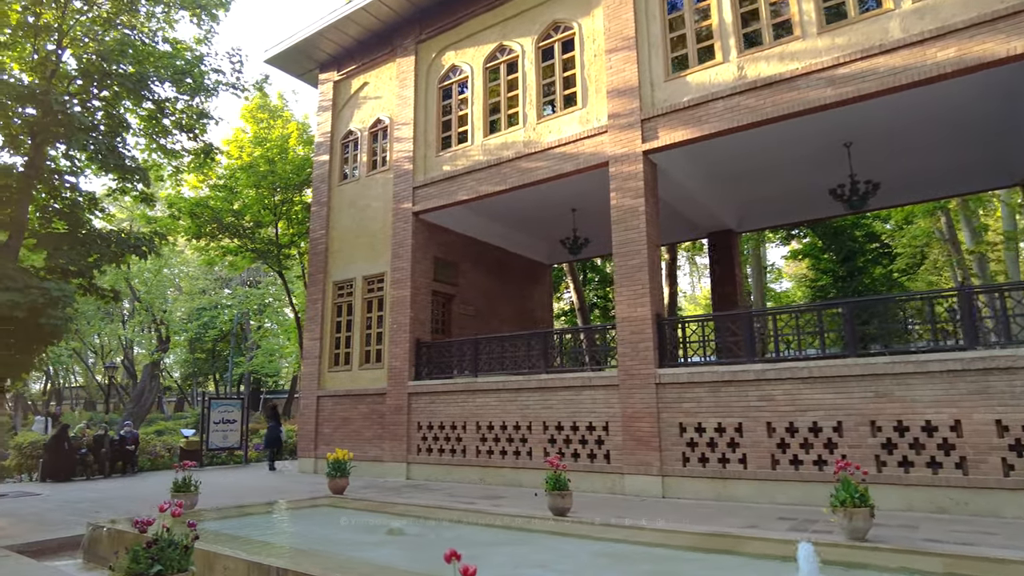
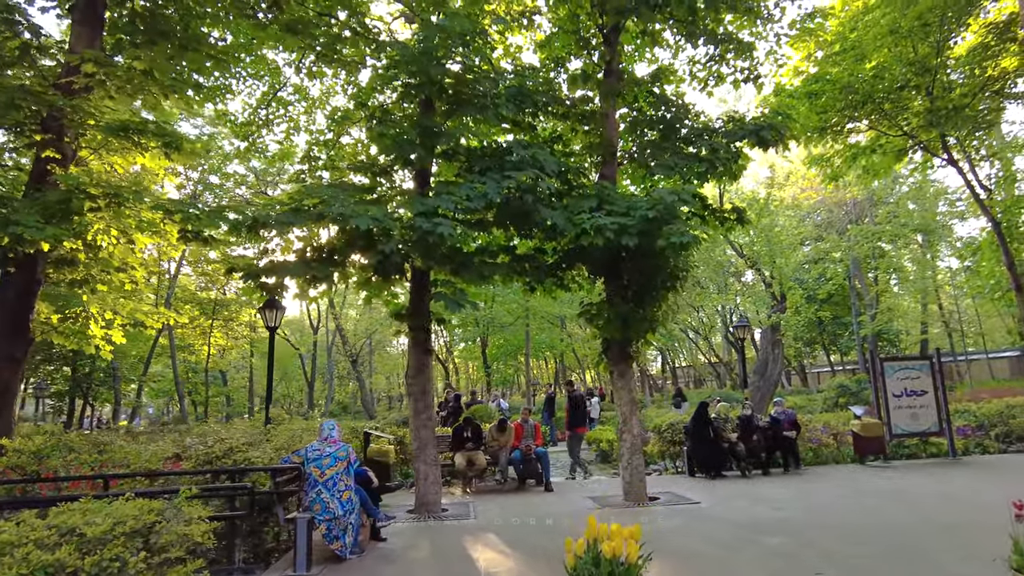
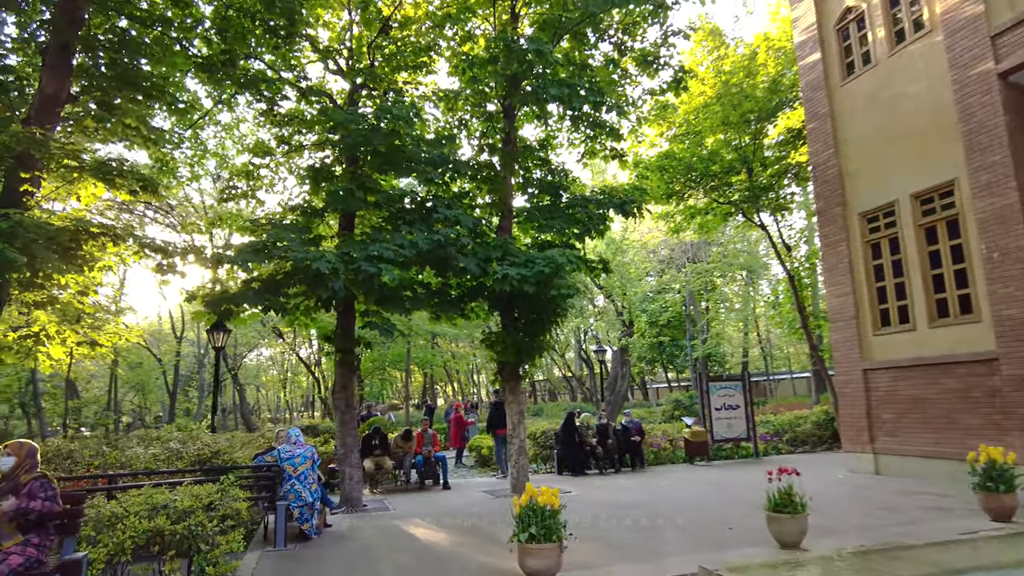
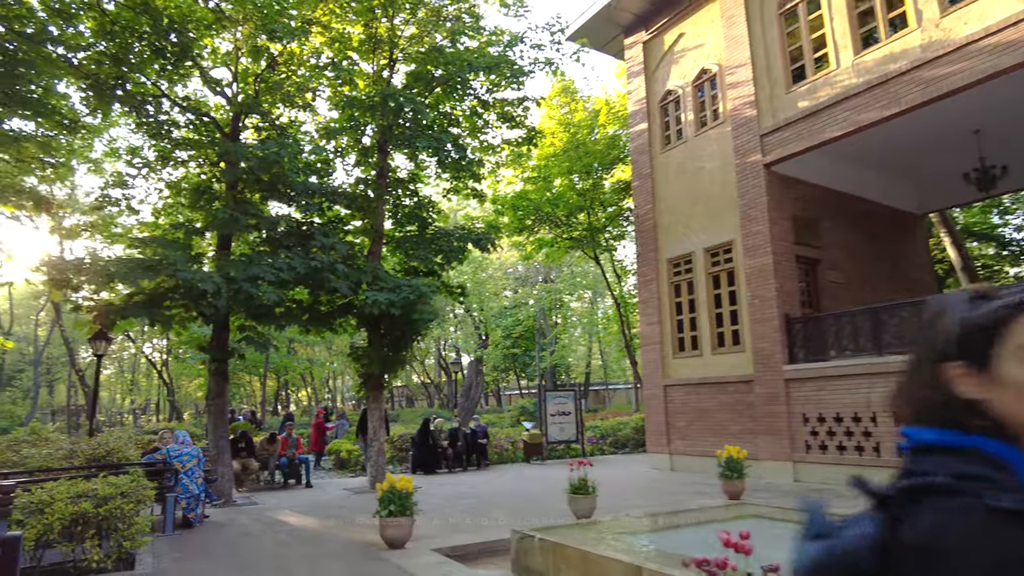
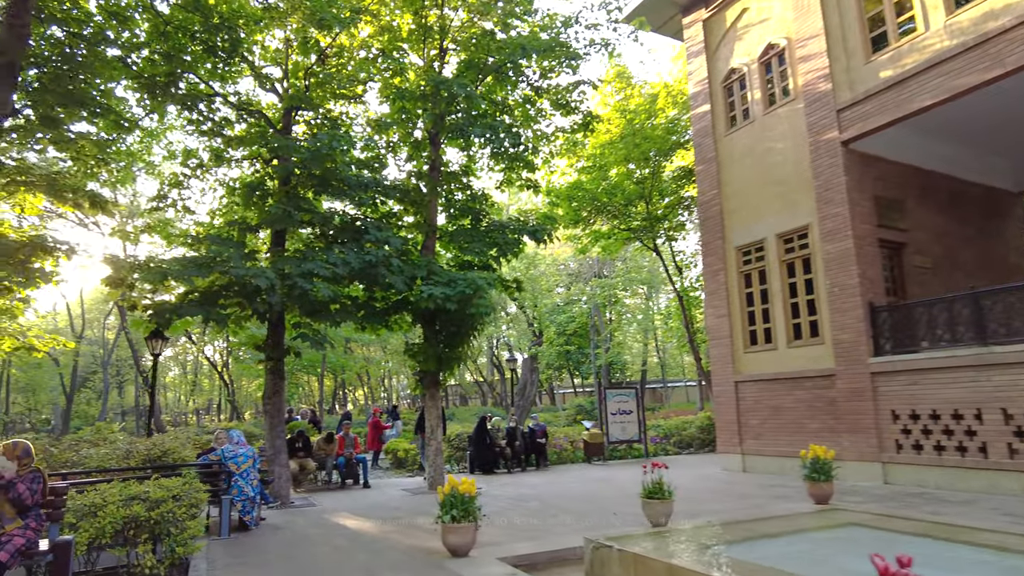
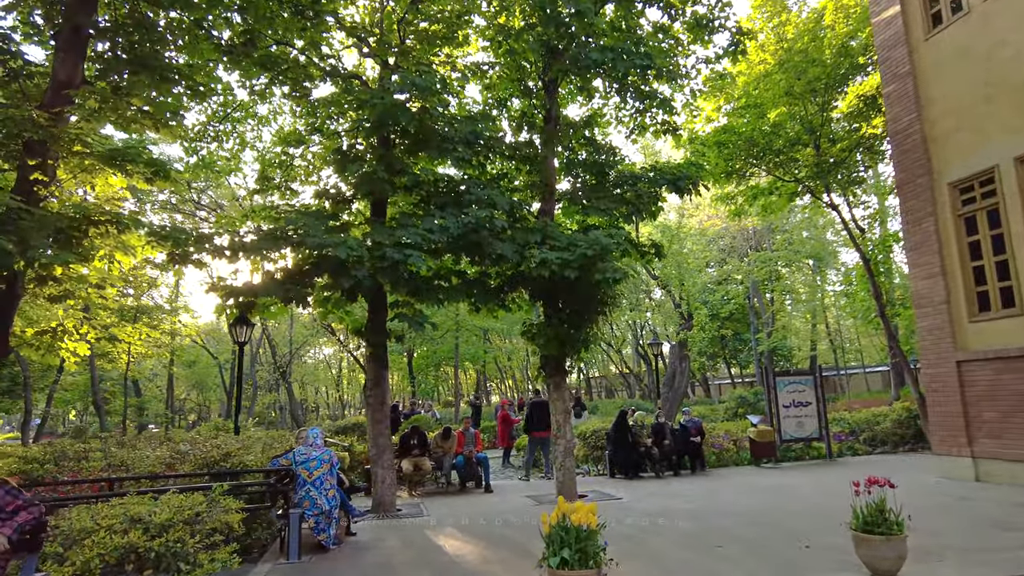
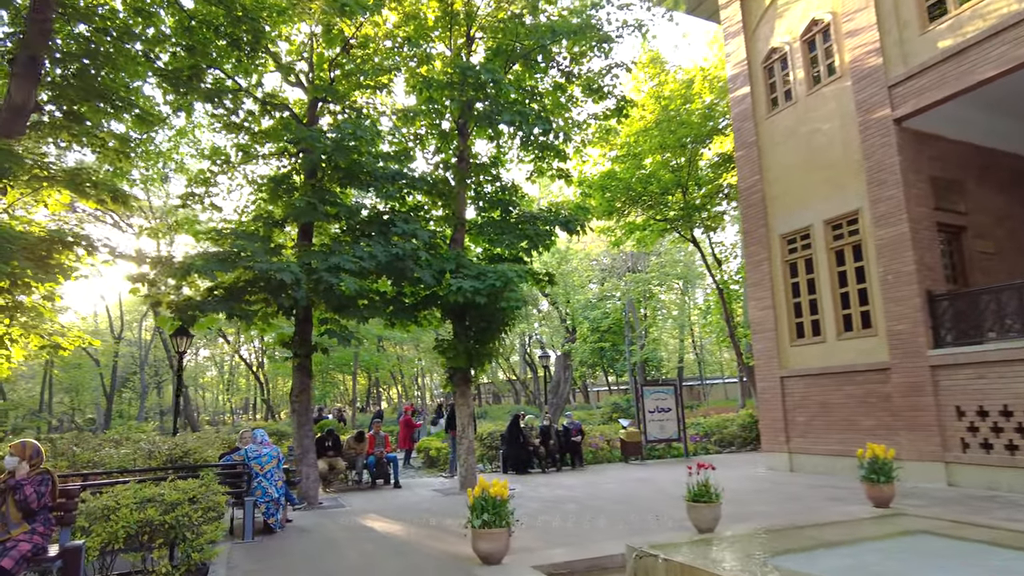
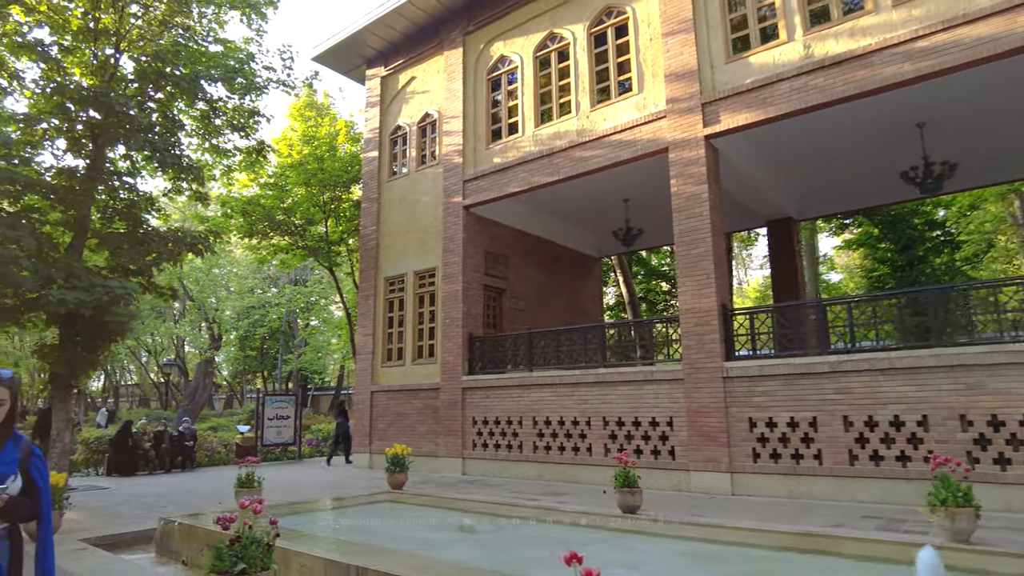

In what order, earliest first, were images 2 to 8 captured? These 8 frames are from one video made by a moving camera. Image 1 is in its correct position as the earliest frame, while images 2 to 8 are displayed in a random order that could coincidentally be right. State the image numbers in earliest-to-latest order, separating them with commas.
8, 4, 5, 7, 3, 6, 2
